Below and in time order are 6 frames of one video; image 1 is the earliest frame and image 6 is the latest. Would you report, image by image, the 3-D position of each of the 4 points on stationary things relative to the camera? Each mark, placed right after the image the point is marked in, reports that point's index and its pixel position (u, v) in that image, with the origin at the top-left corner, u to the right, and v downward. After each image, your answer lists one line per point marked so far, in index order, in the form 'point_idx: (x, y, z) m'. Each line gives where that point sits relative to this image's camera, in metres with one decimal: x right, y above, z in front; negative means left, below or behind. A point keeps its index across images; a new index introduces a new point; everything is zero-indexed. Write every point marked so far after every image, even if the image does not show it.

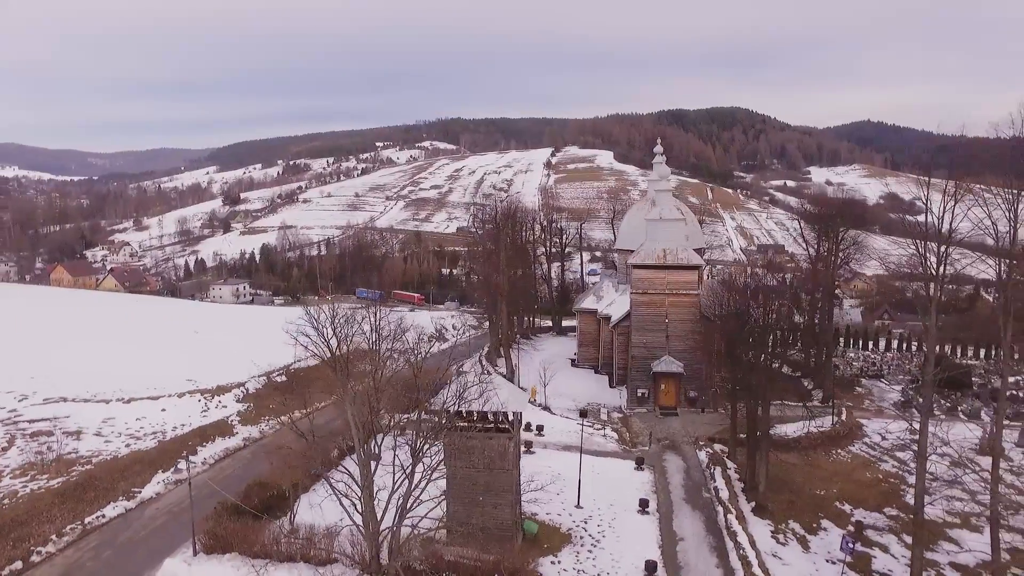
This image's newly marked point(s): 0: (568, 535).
0: (+1.5, -6.7, +17.4) m
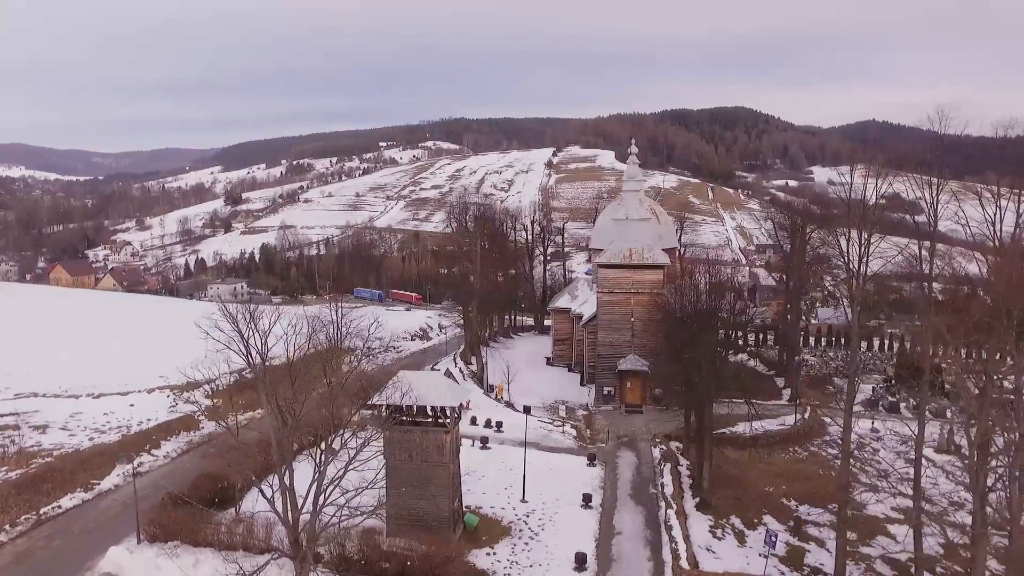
0: (-0.1, -6.6, +17.8) m
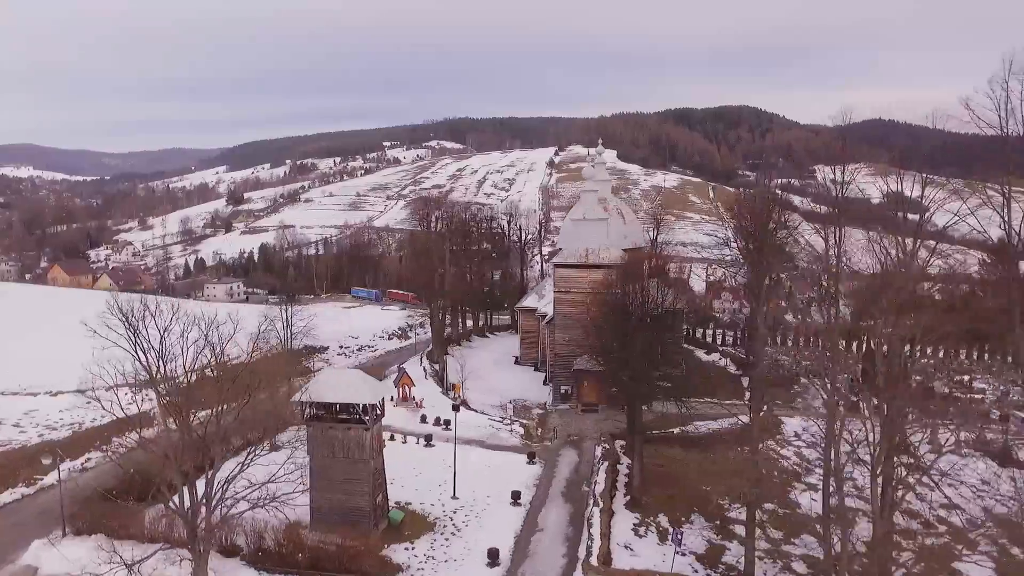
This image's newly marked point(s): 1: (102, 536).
0: (-2.2, -6.6, +18.1) m
1: (-10.2, -6.2, +16.1) m
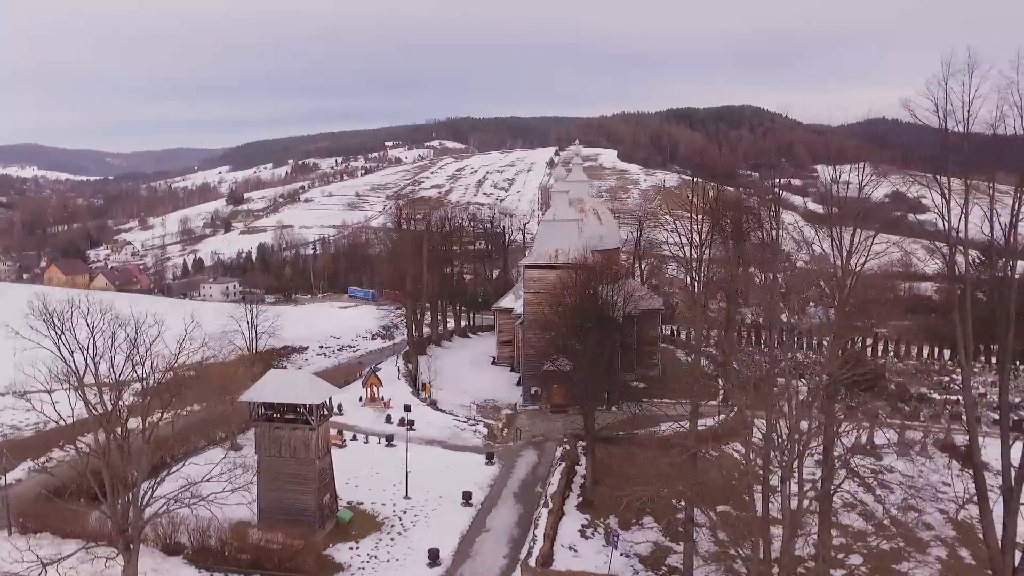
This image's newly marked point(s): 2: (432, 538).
0: (-3.7, -6.7, +18.2) m
1: (-11.7, -6.3, +16.3) m
2: (-2.2, -6.8, +17.4) m
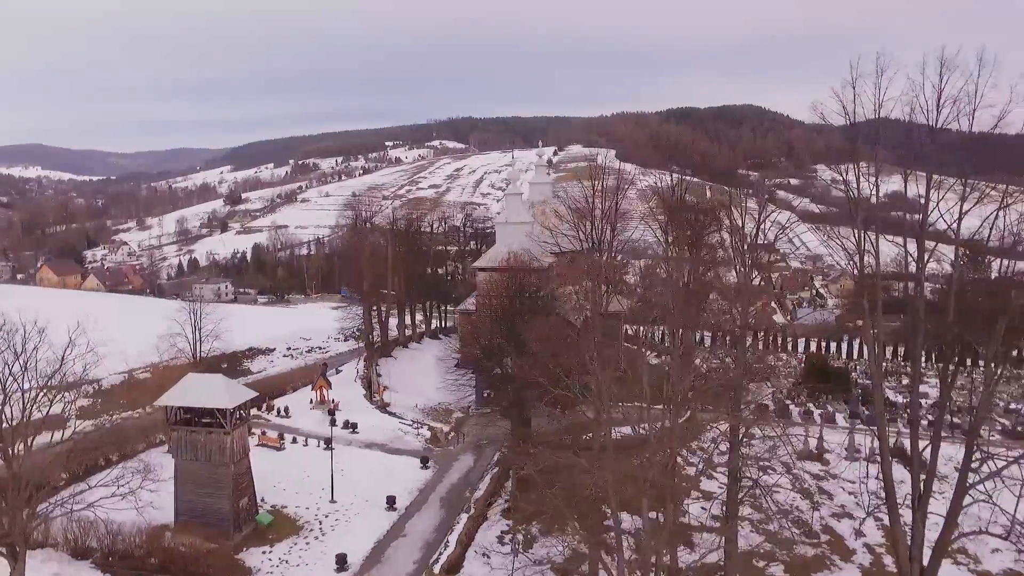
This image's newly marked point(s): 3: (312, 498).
0: (-6.0, -6.8, +18.2) m
1: (-14.0, -6.4, +16.4) m
2: (-4.5, -6.9, +17.5) m
3: (-6.1, -6.5, +19.8) m
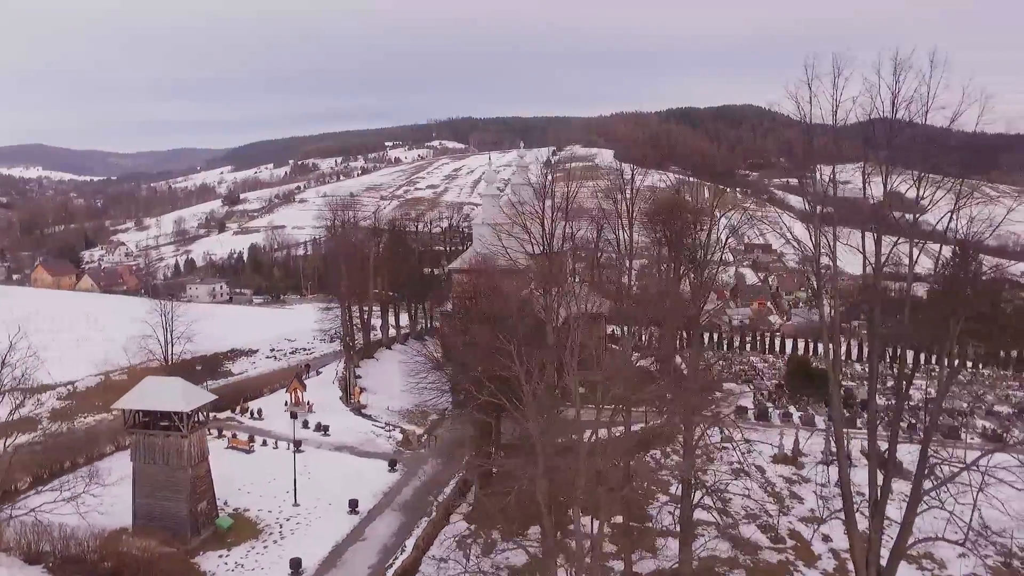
0: (-7.1, -6.9, +18.2) m
1: (-15.1, -6.5, +16.3) m
2: (-5.6, -7.0, +17.4) m
3: (-7.2, -6.5, +19.7) m
